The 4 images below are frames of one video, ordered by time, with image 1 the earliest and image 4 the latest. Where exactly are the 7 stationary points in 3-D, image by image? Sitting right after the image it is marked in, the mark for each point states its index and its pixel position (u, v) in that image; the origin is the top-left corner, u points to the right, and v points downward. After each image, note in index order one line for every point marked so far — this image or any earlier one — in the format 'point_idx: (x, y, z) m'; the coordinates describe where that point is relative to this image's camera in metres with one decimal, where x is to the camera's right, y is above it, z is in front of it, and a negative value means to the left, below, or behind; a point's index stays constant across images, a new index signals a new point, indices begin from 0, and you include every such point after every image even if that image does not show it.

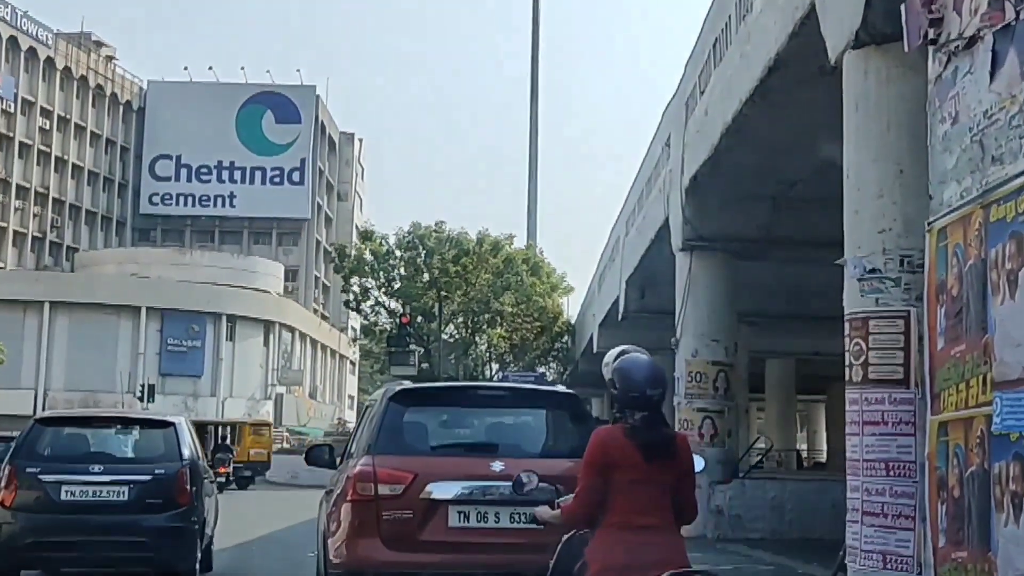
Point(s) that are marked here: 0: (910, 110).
0: (+3.1, +1.4, +10.0) m
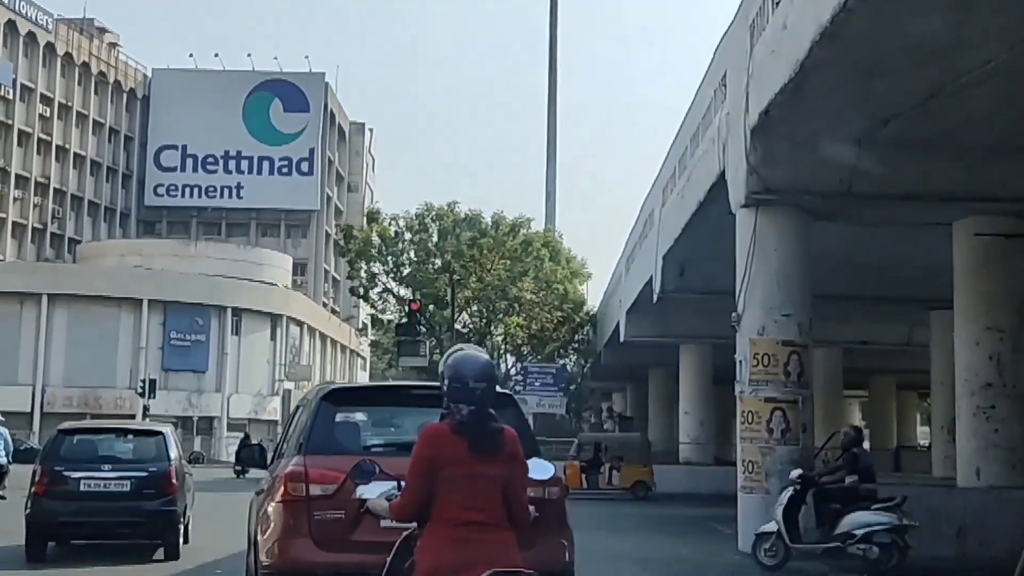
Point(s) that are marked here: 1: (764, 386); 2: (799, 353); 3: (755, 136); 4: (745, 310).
0: (+3.3, +1.8, +6.3) m
1: (+3.3, -1.3, +17.2) m
2: (+3.8, -0.9, +17.3) m
3: (+3.1, +1.9, +16.6) m
4: (+3.2, -0.3, +17.6) m
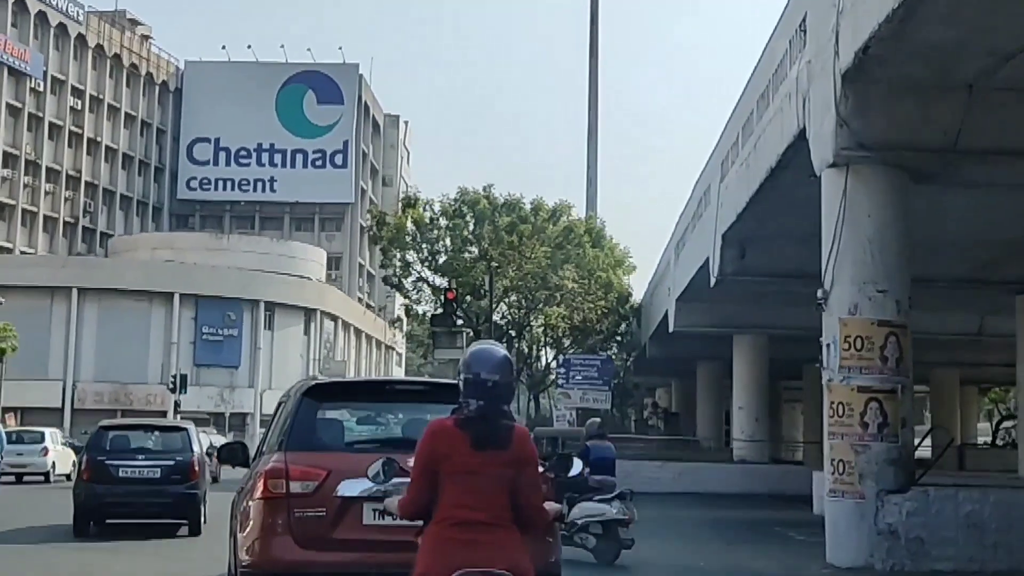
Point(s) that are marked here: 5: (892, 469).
0: (+3.6, +2.2, +3.9) m
1: (+3.9, -1.0, +14.8) m
2: (+4.4, -0.5, +14.9) m
3: (+3.7, +2.3, +14.2) m
4: (+3.8, 0.0, +15.2) m
5: (+4.3, -2.0, +14.7) m
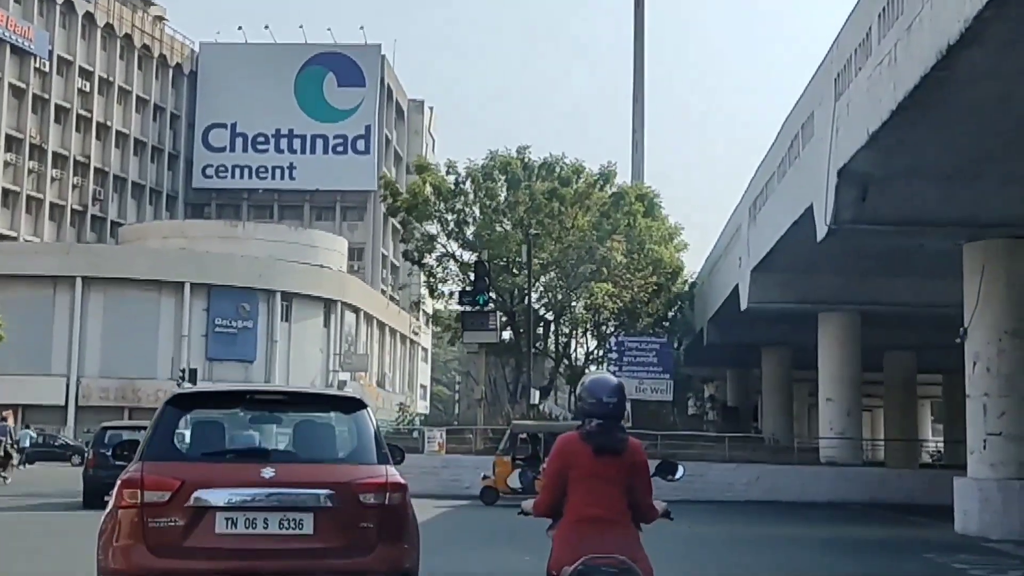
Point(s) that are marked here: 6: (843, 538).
0: (+4.0, +2.9, -2.0) m
1: (+4.5, -0.3, +8.9) m
2: (+5.0, +0.2, +9.0) m
3: (+4.3, +3.0, +8.3) m
4: (+4.4, +0.7, +9.3) m
5: (+4.9, -1.3, +8.8) m
6: (+4.9, -3.7, +18.9) m
